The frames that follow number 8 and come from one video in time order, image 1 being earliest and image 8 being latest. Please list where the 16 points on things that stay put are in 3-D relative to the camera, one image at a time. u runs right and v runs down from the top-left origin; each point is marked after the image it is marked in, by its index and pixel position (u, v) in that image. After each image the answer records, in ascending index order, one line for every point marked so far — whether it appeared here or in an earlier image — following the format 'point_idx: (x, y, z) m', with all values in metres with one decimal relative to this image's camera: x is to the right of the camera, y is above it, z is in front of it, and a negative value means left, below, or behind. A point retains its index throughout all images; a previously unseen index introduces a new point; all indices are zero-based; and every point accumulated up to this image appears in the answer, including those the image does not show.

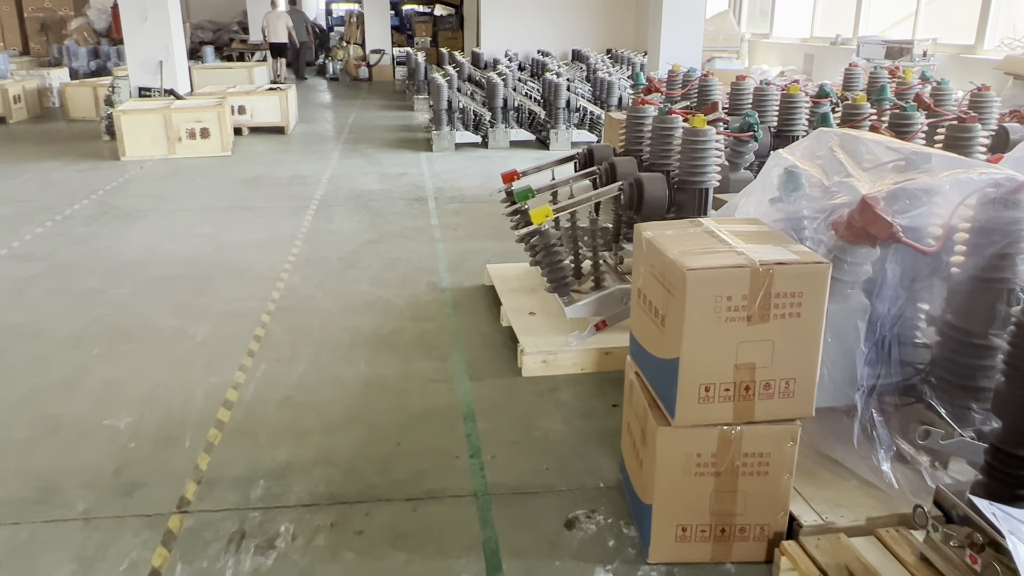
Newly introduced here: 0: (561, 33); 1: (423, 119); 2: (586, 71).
0: (+0.7, +3.5, +11.2) m
1: (-1.0, +1.8, +8.7) m
2: (+0.8, +2.3, +8.9) m
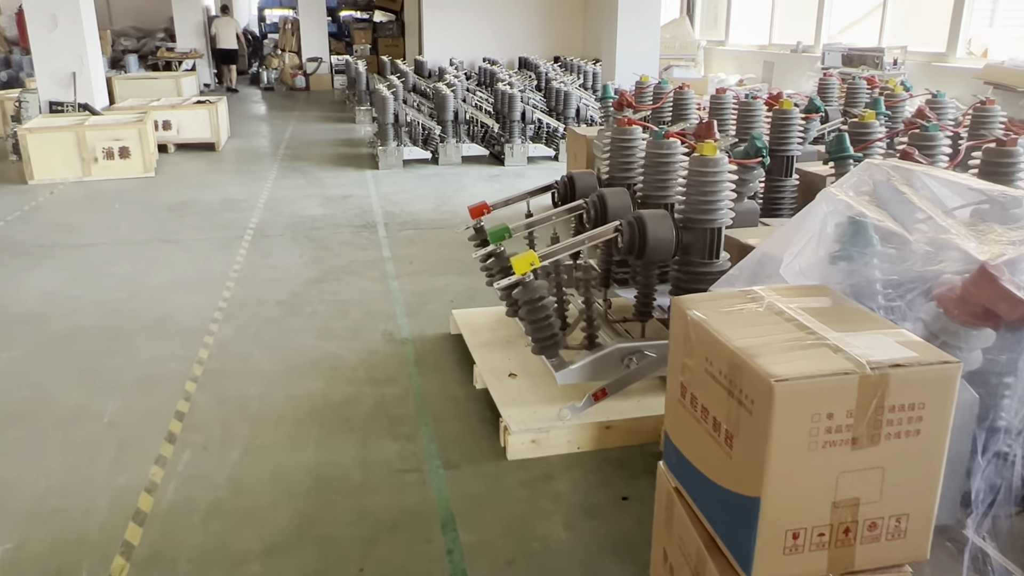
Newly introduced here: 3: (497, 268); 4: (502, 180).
0: (0.0, +3.2, +10.8) m
1: (-1.5, +1.6, +8.2) m
2: (+0.3, +2.1, +8.5) m
3: (0.0, +0.1, +2.6) m
4: (-0.1, +0.8, +6.1) m
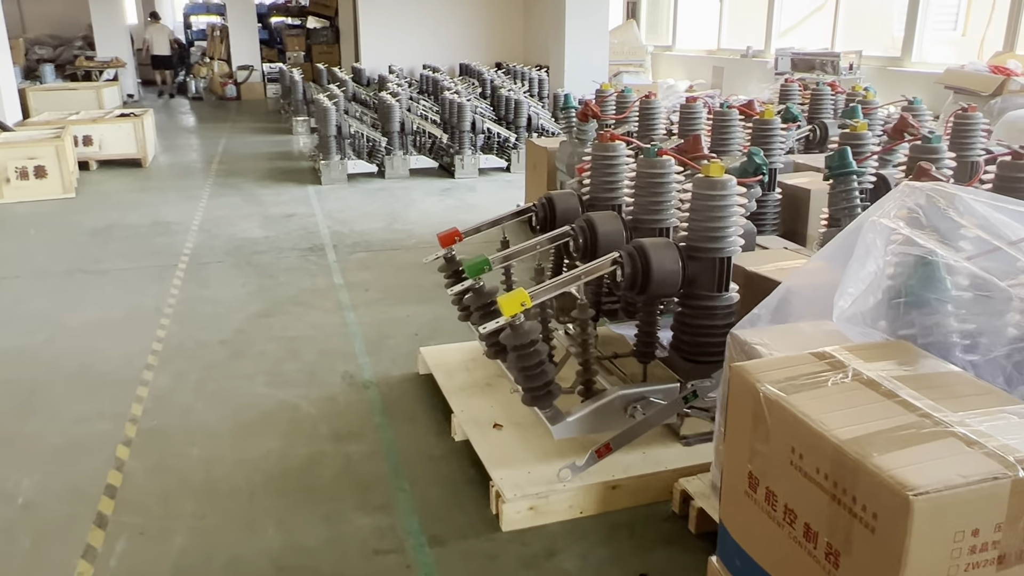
0: (-0.8, +3.1, +10.5) m
1: (-2.0, +1.4, +7.8) m
2: (-0.3, +2.0, +8.2) m
3: (-0.1, 0.0, +2.3) m
4: (-0.4, +0.7, +5.8) m
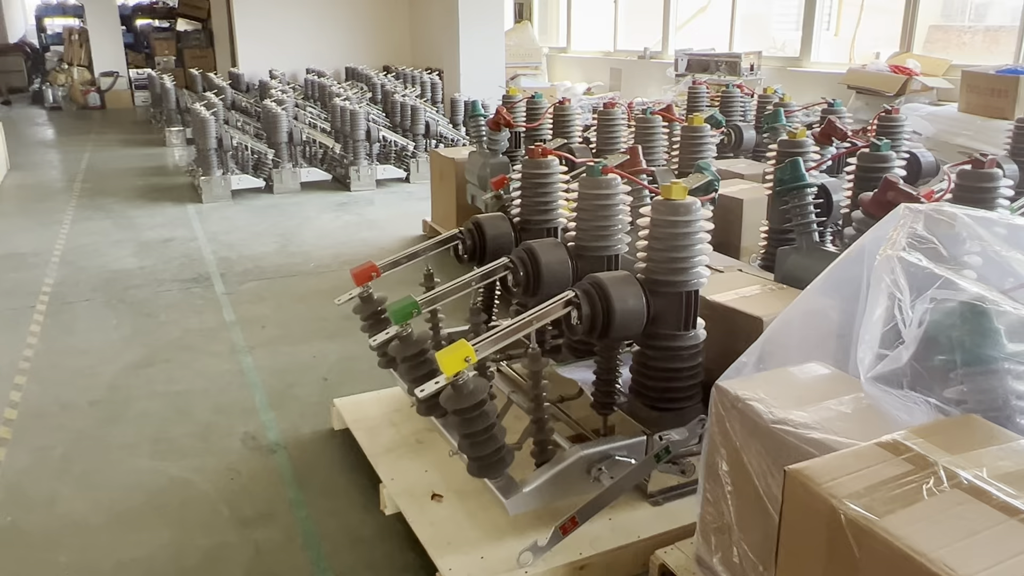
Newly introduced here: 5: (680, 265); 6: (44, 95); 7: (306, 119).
0: (-2.2, +2.9, +10.0) m
1: (-2.9, +1.1, +7.2) m
2: (-1.3, +1.8, +7.8) m
3: (-0.3, -0.2, +1.9) m
4: (-1.1, +0.5, +5.4) m
5: (+0.4, 0.0, +1.8) m
6: (-6.3, +2.6, +11.1) m
7: (-1.6, +1.3, +6.5) m
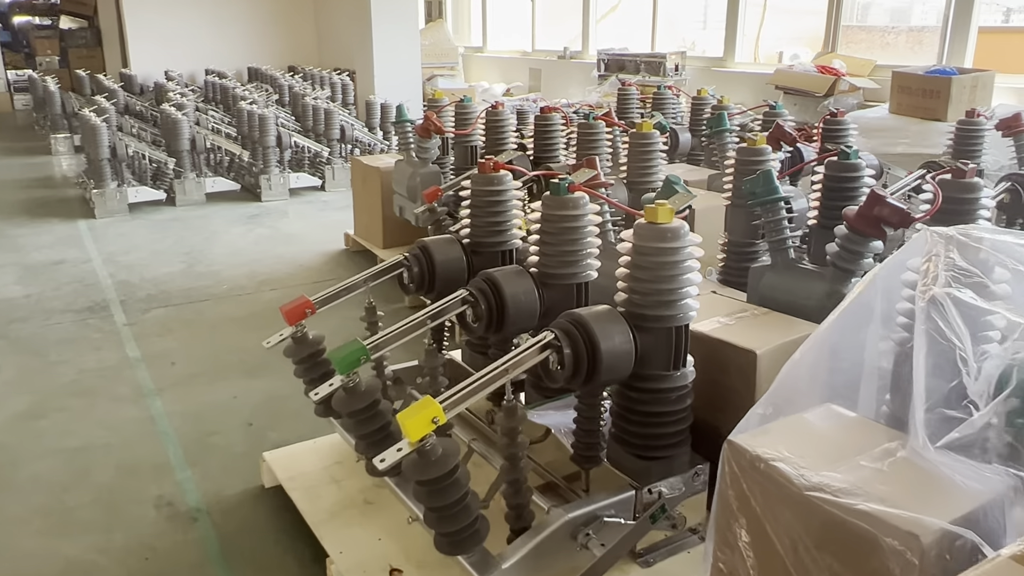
0: (-3.2, +2.7, +9.4) m
1: (-3.6, +1.0, +6.6) m
2: (-2.1, +1.7, +7.3) m
3: (-0.3, -0.2, +1.7) m
4: (-1.5, +0.4, +5.0) m
5: (+0.3, 0.0, +1.6) m
6: (-7.4, +2.3, +10.1) m
7: (-2.2, +1.2, +6.0) m
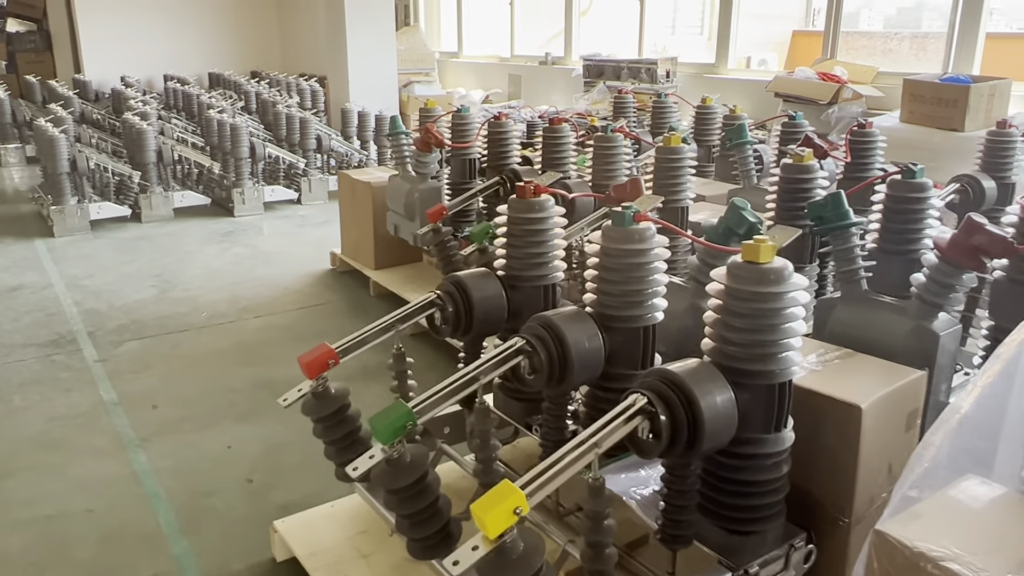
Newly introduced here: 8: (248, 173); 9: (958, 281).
0: (-3.5, +2.6, +9.0) m
1: (-3.7, +0.8, +6.2) m
2: (-2.2, +1.6, +7.0) m
3: (-0.2, -0.3, +1.4) m
4: (-1.6, +0.3, +4.7) m
5: (+0.4, -0.1, +1.4) m
6: (-7.7, +2.1, +9.5) m
7: (-2.3, +1.1, +5.7) m
8: (-1.7, +0.7, +5.2) m
9: (+0.9, 0.0, +1.7) m
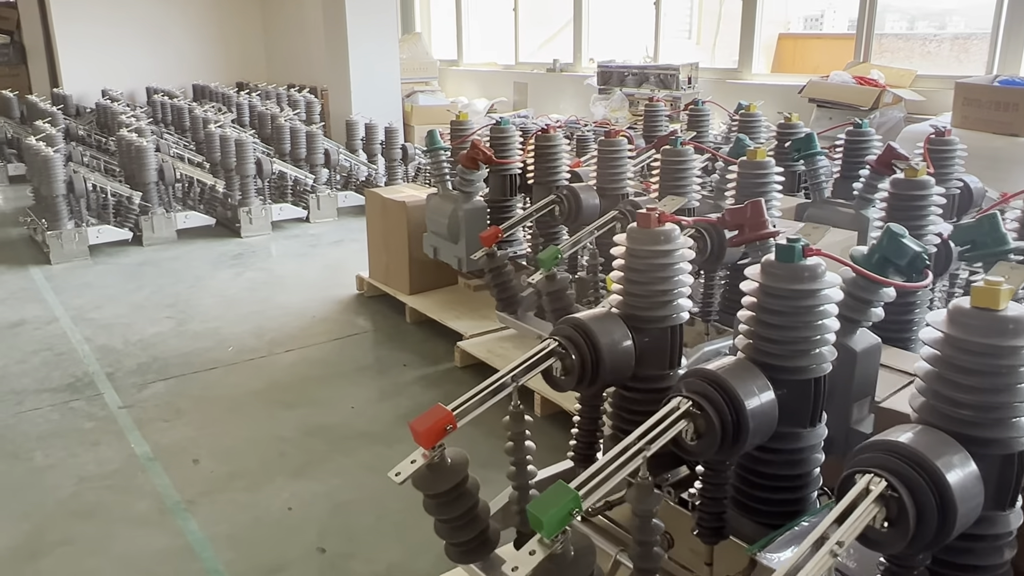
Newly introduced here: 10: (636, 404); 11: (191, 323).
0: (-3.5, +2.4, +8.7) m
1: (-3.6, +0.6, +5.8) m
2: (-2.2, +1.4, +6.7) m
3: (+0.1, -0.4, +1.2) m
4: (-1.4, +0.2, +4.4) m
5: (+0.7, -0.2, +1.1) m
6: (-7.8, +1.8, +9.0) m
7: (-2.2, +0.9, +5.4) m
8: (-1.5, +0.6, +4.9) m
9: (+1.2, 0.0, +1.5) m
10: (+0.3, -0.2, +1.7) m
11: (-1.3, -0.1, +3.4) m
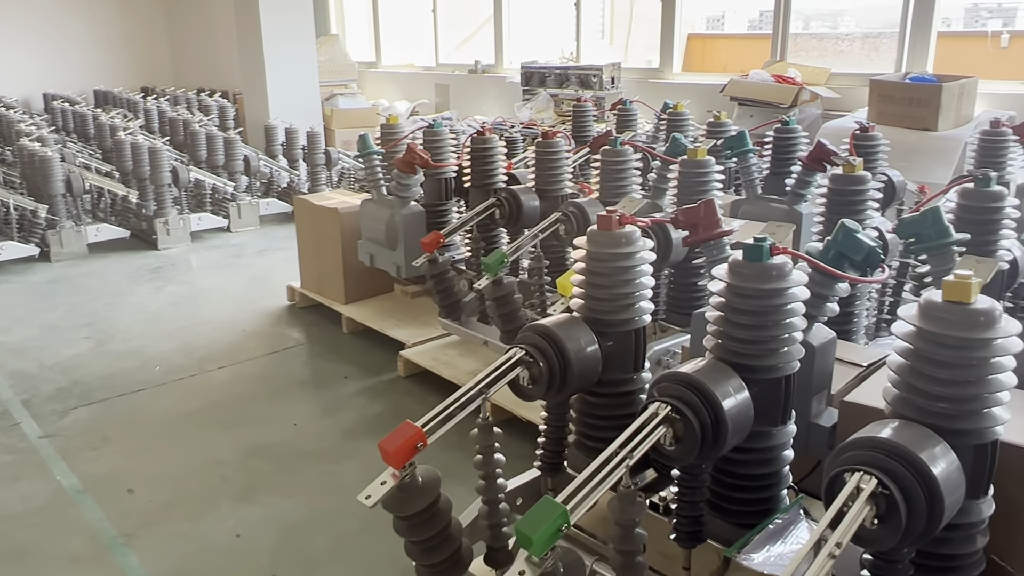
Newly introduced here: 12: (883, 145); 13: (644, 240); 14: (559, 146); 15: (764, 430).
0: (-4.3, +2.2, +8.3) m
1: (-4.1, +0.5, +5.4) m
2: (-2.8, +1.3, +6.4) m
3: (+0.1, -0.4, +1.1) m
4: (-1.8, +0.1, +4.2) m
5: (+0.7, -0.2, +1.2) m
6: (-8.6, +1.5, +8.2) m
7: (-2.7, +0.8, +5.1) m
8: (-1.9, +0.5, +4.7) m
9: (+1.1, 0.0, +1.6) m
10: (+0.2, -0.2, +1.7) m
11: (-1.6, -0.2, +3.2) m
12: (+1.3, +0.5, +2.9) m
13: (+0.3, +0.1, +1.6) m
14: (+0.2, +0.5, +2.8) m
15: (+0.4, -0.2, +1.4) m
